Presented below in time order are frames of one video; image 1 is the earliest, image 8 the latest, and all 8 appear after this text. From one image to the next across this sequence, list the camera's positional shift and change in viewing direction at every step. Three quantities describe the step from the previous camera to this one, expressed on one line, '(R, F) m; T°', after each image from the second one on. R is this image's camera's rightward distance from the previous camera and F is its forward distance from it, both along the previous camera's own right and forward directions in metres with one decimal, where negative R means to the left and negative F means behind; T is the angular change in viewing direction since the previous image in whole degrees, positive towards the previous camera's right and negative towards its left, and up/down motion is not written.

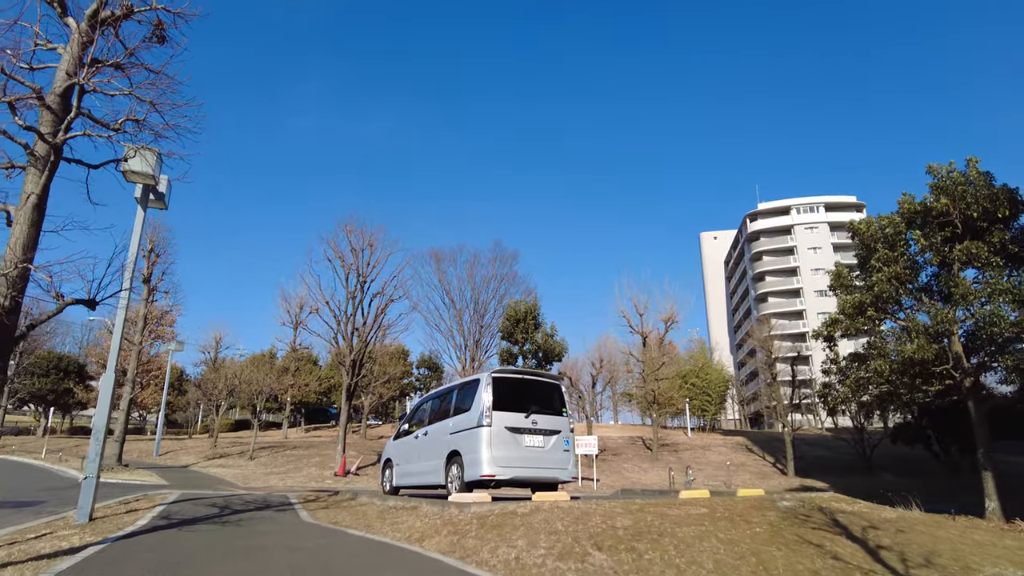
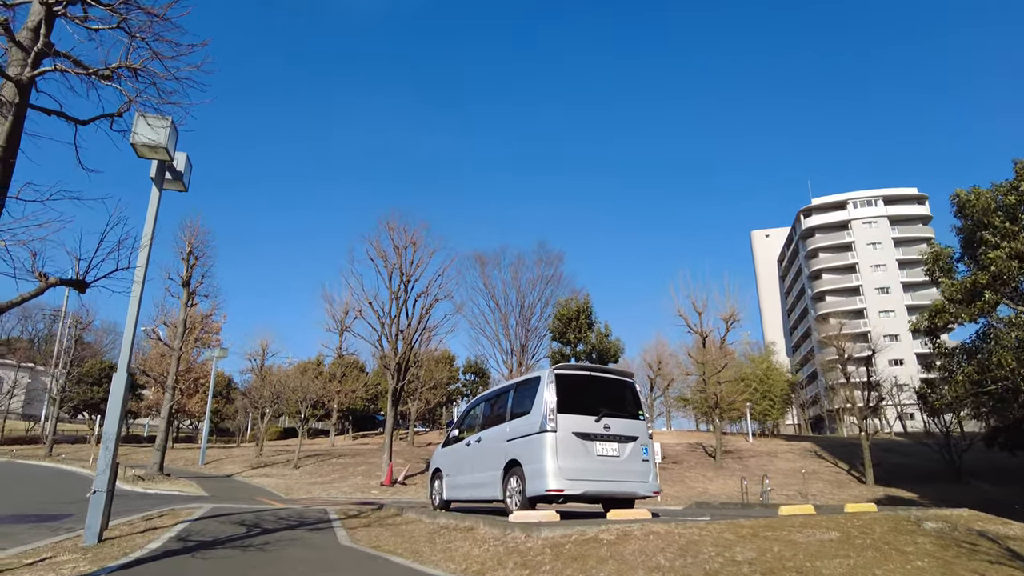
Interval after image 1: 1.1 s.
(-0.3, +1.4) m; -4°
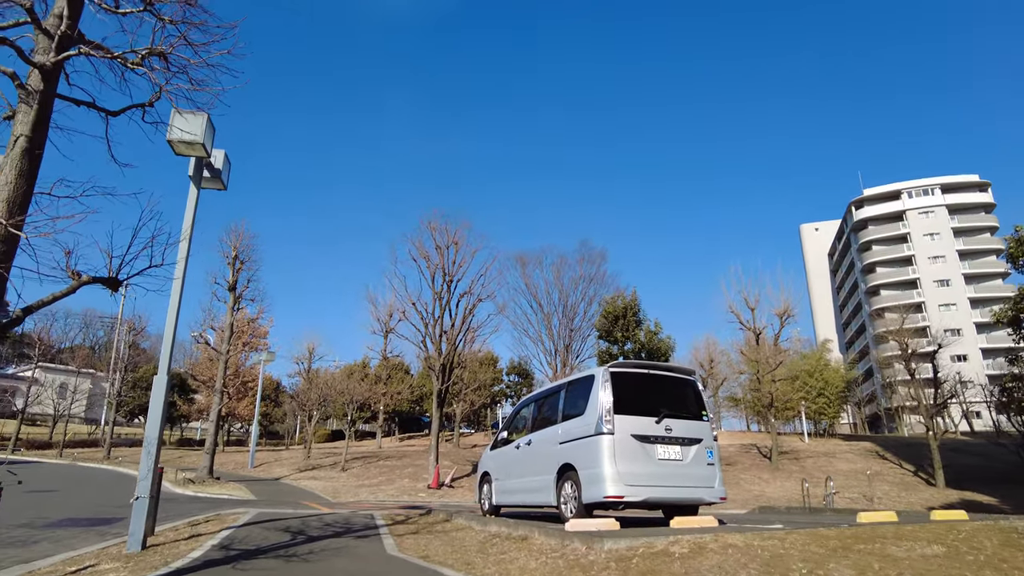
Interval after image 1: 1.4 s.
(-0.1, +0.5) m; -4°
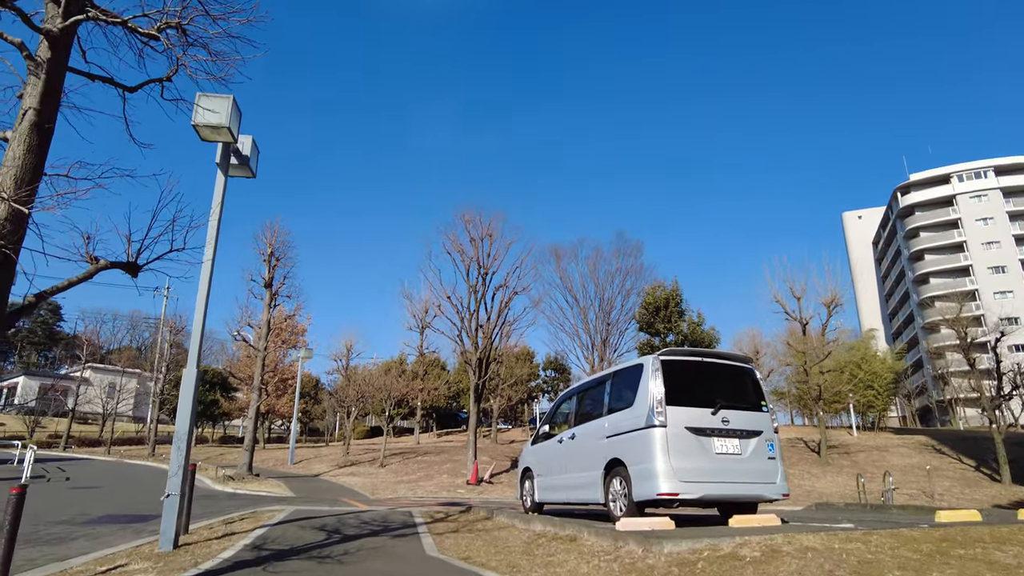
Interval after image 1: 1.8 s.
(-0.1, +0.5) m; -3°
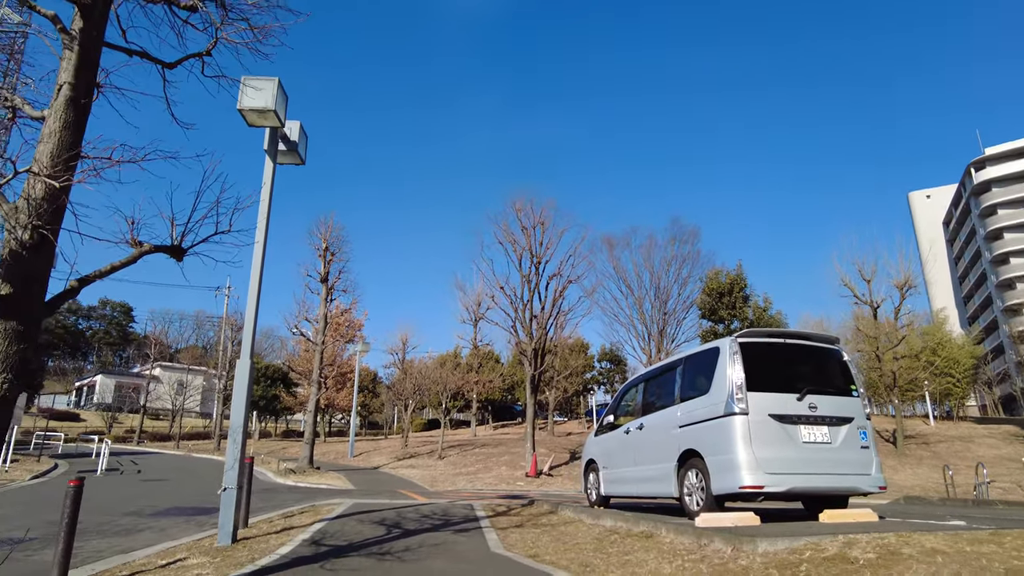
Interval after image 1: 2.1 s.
(-0.1, +0.5) m; -5°
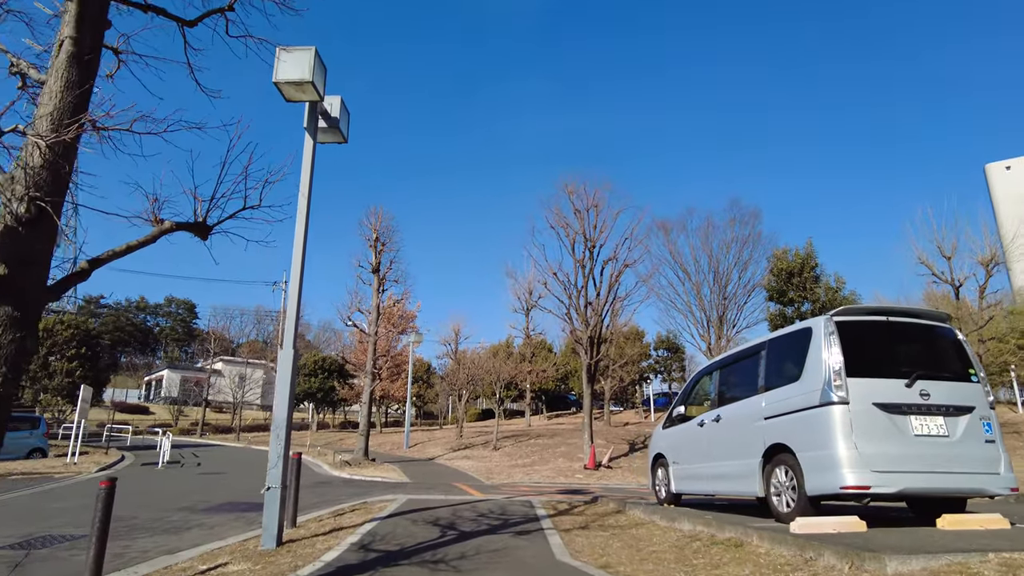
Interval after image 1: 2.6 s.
(-0.1, +0.7) m; -4°
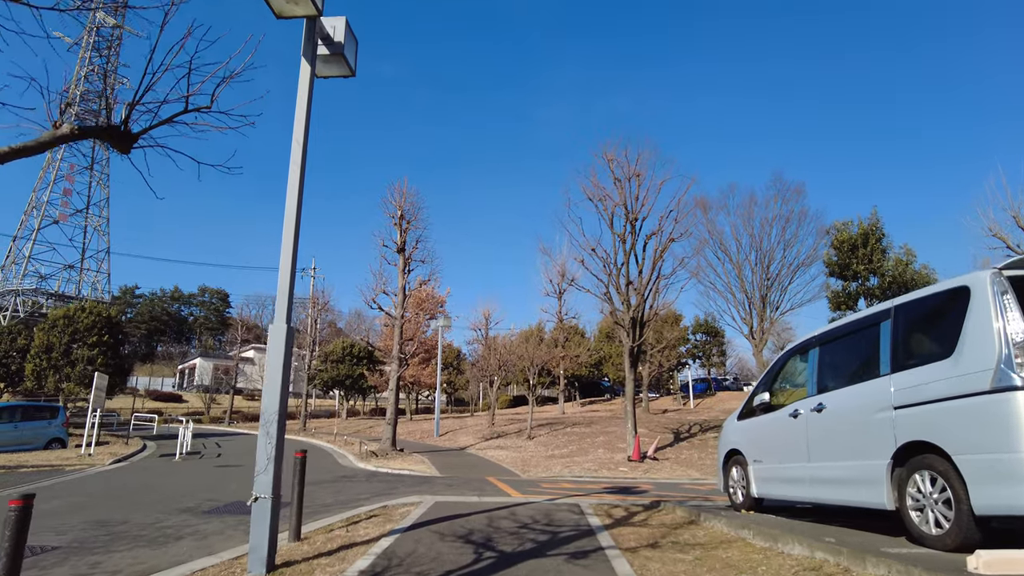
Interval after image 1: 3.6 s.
(-0.2, +1.5) m; -3°
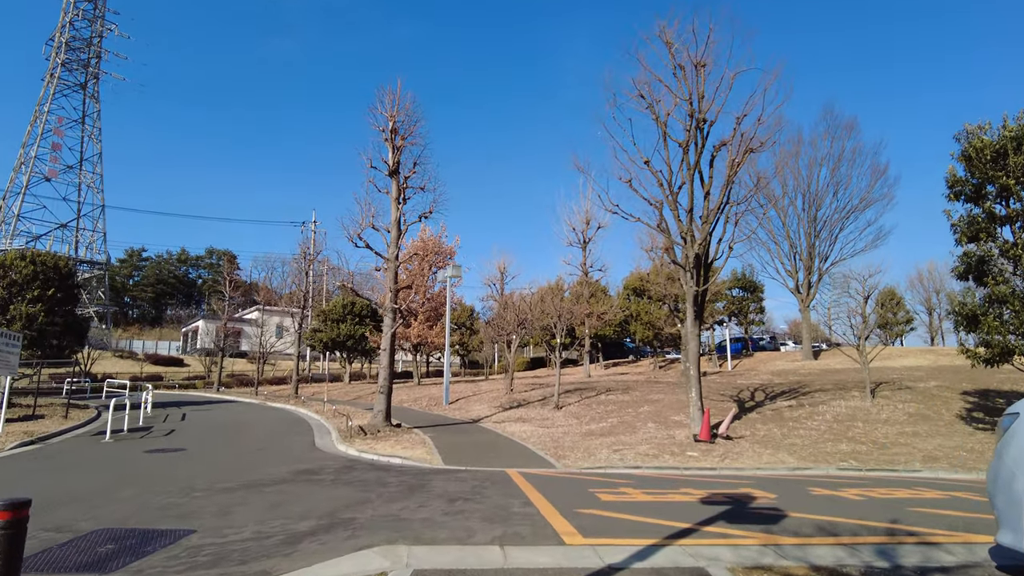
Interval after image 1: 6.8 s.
(-0.3, +4.3) m; -1°
